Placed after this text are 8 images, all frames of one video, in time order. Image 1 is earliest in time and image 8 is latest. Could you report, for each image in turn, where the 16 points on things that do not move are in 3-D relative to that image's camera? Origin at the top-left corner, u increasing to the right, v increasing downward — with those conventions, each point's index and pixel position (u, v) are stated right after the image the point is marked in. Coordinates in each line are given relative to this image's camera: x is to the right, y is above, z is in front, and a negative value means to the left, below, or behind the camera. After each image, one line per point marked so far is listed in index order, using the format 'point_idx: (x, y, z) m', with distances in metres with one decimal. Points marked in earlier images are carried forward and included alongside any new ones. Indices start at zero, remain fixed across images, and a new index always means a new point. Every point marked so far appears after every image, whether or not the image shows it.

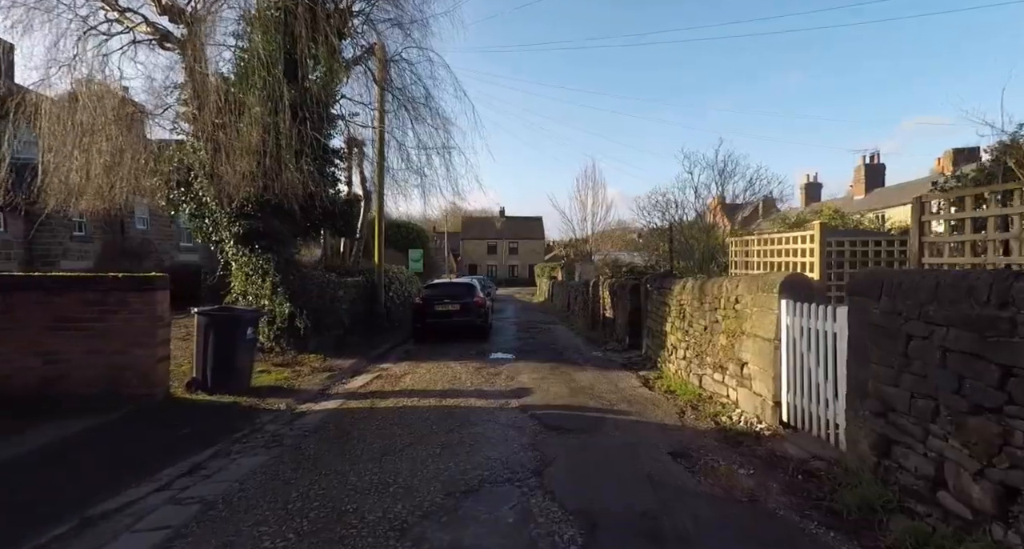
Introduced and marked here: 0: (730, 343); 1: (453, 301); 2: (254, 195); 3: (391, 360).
0: (+2.5, -0.8, +5.9) m
1: (-1.5, -0.7, +13.1) m
2: (-4.6, +1.4, +9.2) m
3: (-2.3, -1.7, +10.0) m
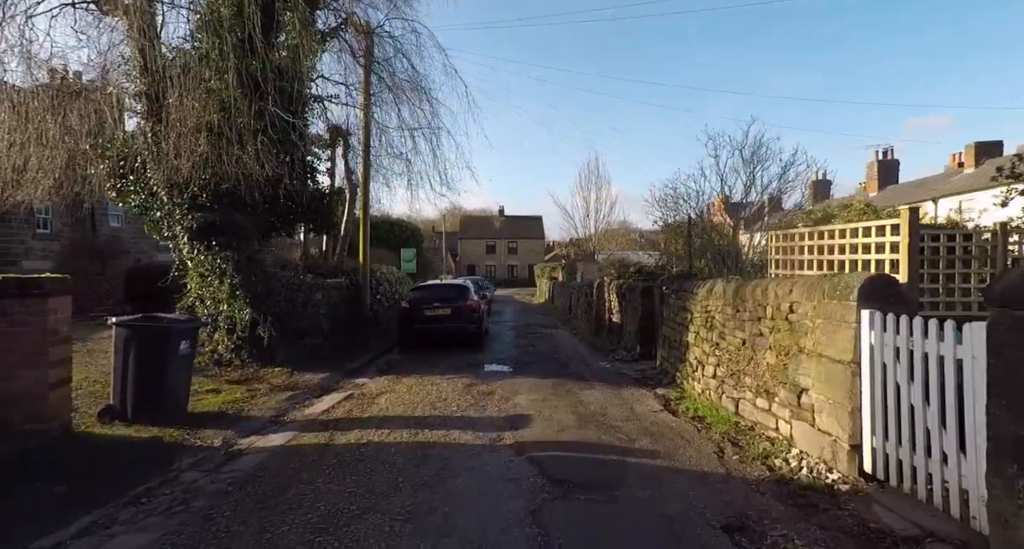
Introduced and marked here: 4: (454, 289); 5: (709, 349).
0: (+2.4, -0.8, +4.7) m
1: (-1.6, -0.7, +11.8) m
2: (-4.7, +1.4, +8.0) m
3: (-2.4, -1.7, +8.8) m
4: (-1.4, -0.4, +12.3) m
5: (+2.5, -0.9, +6.5) m
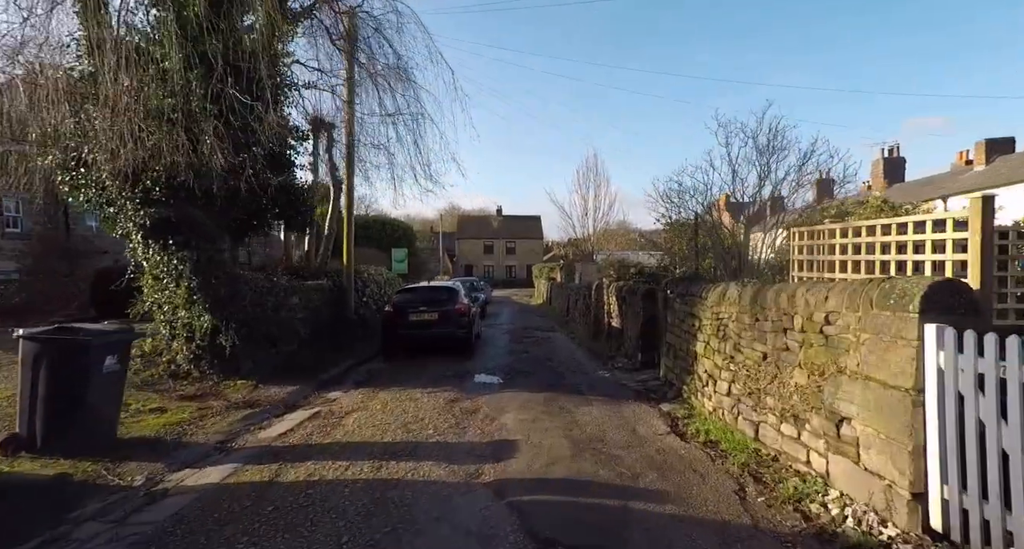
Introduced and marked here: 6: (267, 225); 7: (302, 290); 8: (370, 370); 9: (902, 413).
0: (+2.3, -0.8, +3.9) m
1: (-1.8, -0.7, +11.1) m
2: (-4.8, +1.4, +7.2) m
3: (-2.5, -1.7, +8.0) m
4: (-1.6, -0.4, +11.5) m
5: (+2.3, -1.0, +5.7) m
6: (-4.5, +0.9, +9.6) m
7: (-4.4, -0.3, +10.8) m
8: (-2.6, -1.8, +9.5) m
9: (+2.3, -0.8, +3.1) m
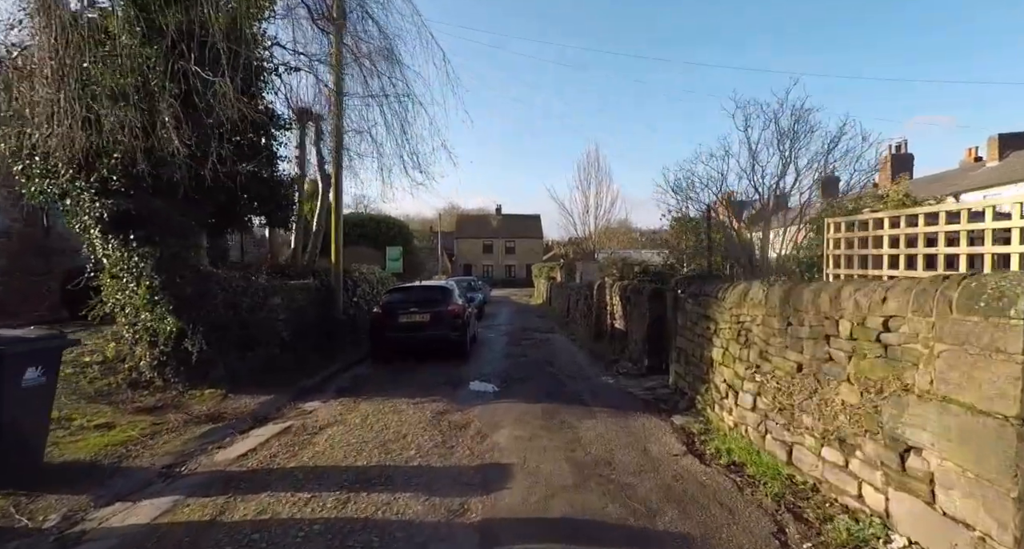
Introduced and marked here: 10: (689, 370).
0: (+2.2, -0.8, +3.2) m
1: (-1.8, -0.7, +10.4) m
2: (-4.9, +1.4, +6.5) m
3: (-2.6, -1.7, +7.3) m
4: (-1.6, -0.4, +10.8) m
5: (+2.2, -0.9, +5.0) m
6: (-4.6, +0.9, +8.9) m
7: (-4.4, -0.3, +10.2) m
8: (-2.7, -1.7, +8.9) m
9: (+2.3, -0.8, +2.4) m
10: (+2.3, -1.3, +6.9) m
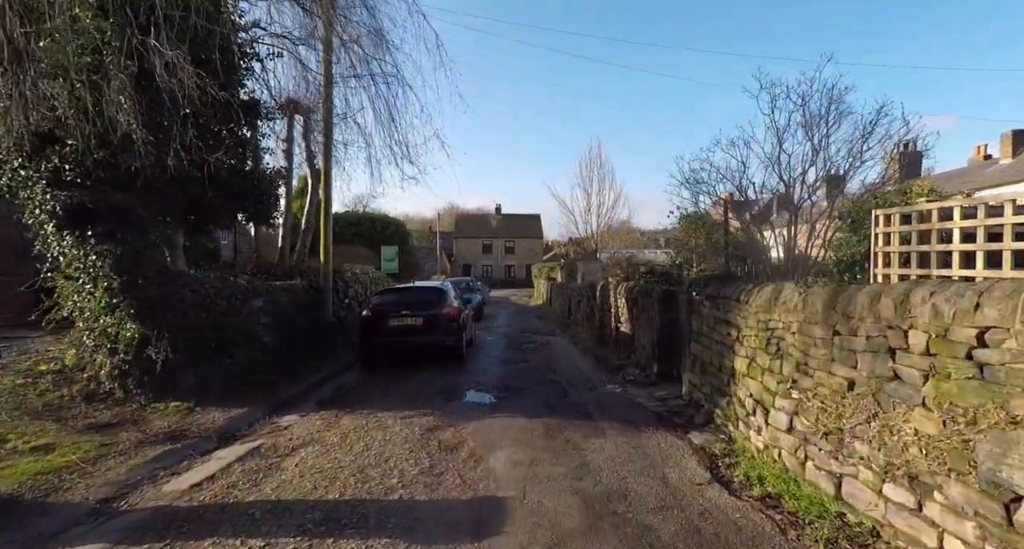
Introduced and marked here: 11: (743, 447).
0: (+2.2, -0.8, +2.6) m
1: (-1.8, -0.7, +9.7) m
2: (-4.9, +1.4, +5.9) m
3: (-2.6, -1.7, +6.7) m
4: (-1.6, -0.4, +10.1) m
5: (+2.2, -0.9, +4.4) m
6: (-4.6, +0.9, +8.2) m
7: (-4.5, -0.3, +9.5) m
8: (-2.7, -1.7, +8.2) m
9: (+2.2, -0.8, +1.8) m
10: (+2.3, -1.3, +6.3) m
11: (+2.1, -1.6, +4.8) m
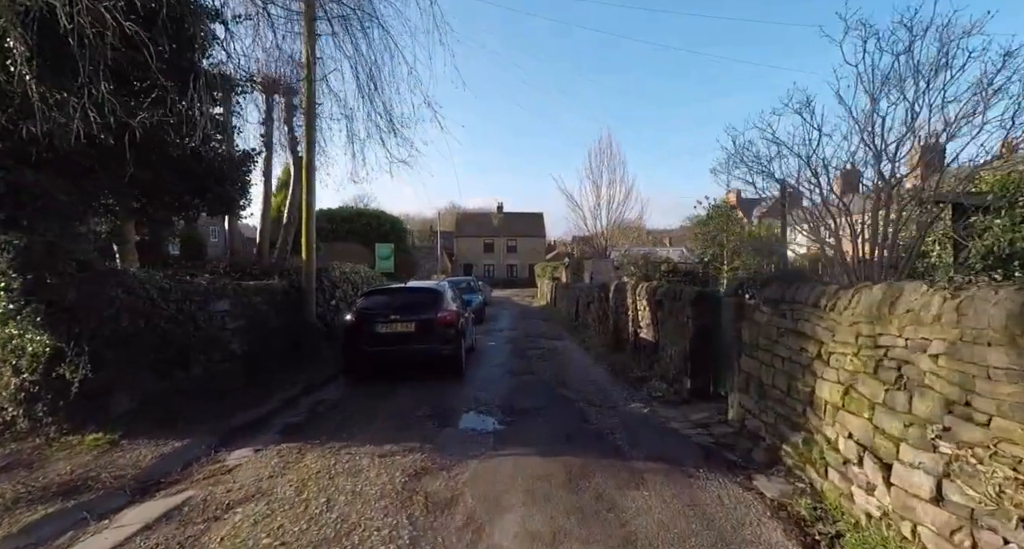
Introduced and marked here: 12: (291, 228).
0: (+2.3, -0.8, +1.3) m
1: (-1.7, -0.7, +8.4) m
2: (-4.8, +1.4, +4.6) m
3: (-2.5, -1.7, +5.4) m
4: (-1.5, -0.4, +8.9) m
5: (+2.3, -0.9, +3.1) m
6: (-4.5, +0.9, +6.9) m
7: (-4.4, -0.3, +8.2) m
8: (-2.6, -1.7, +6.9) m
9: (+2.3, -0.8, +0.5) m
10: (+2.4, -1.3, +5.0) m
11: (+2.2, -1.6, +3.5) m
12: (-4.9, +1.0, +11.3) m
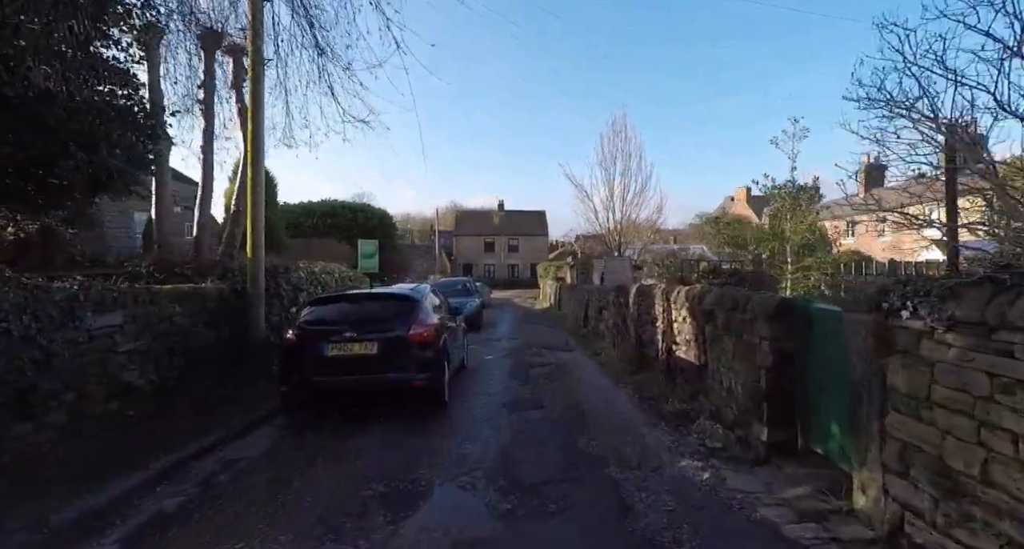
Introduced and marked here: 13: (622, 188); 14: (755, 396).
0: (+2.3, -0.8, -0.9) m
1: (-1.7, -0.7, +6.2) m
2: (-4.8, +1.4, +2.4) m
3: (-2.5, -1.7, +3.2) m
4: (-1.5, -0.4, +6.6) m
5: (+2.3, -0.9, +0.8) m
6: (-4.5, +0.9, +4.7) m
7: (-4.4, -0.3, +6.0) m
8: (-2.6, -1.7, +4.7) m
9: (+2.3, -0.8, -1.8) m
10: (+2.4, -1.3, +2.7) m
11: (+2.2, -1.6, +1.3) m
12: (-4.9, +1.0, +9.1) m
13: (+3.5, +2.7, +16.5) m
14: (+2.4, -1.2, +5.3) m
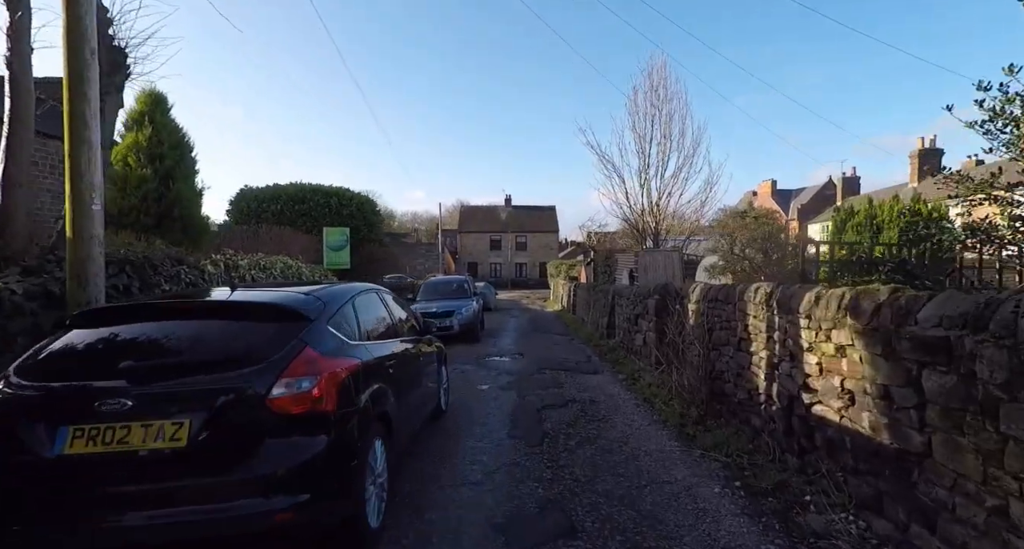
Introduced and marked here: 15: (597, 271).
0: (+2.1, -0.7, -4.6) m
1: (-1.8, -0.6, +2.7) m
2: (-4.9, +1.5, -1.1) m
3: (-2.6, -1.6, -0.4) m
4: (-1.5, -0.3, +3.1) m
5: (+2.2, -0.9, -2.8) m
6: (-4.5, +1.0, +1.2) m
7: (-4.4, -0.2, +2.5) m
8: (-2.6, -1.7, +1.2) m
9: (+2.2, -0.7, -5.4) m
10: (+2.3, -1.2, -0.9) m
11: (+2.1, -1.5, -2.3) m
12: (-4.8, +1.1, +5.6) m
13: (+3.6, +2.8, +12.8) m
14: (+2.4, -1.1, +1.6) m
15: (+3.1, +0.1, +19.6) m
